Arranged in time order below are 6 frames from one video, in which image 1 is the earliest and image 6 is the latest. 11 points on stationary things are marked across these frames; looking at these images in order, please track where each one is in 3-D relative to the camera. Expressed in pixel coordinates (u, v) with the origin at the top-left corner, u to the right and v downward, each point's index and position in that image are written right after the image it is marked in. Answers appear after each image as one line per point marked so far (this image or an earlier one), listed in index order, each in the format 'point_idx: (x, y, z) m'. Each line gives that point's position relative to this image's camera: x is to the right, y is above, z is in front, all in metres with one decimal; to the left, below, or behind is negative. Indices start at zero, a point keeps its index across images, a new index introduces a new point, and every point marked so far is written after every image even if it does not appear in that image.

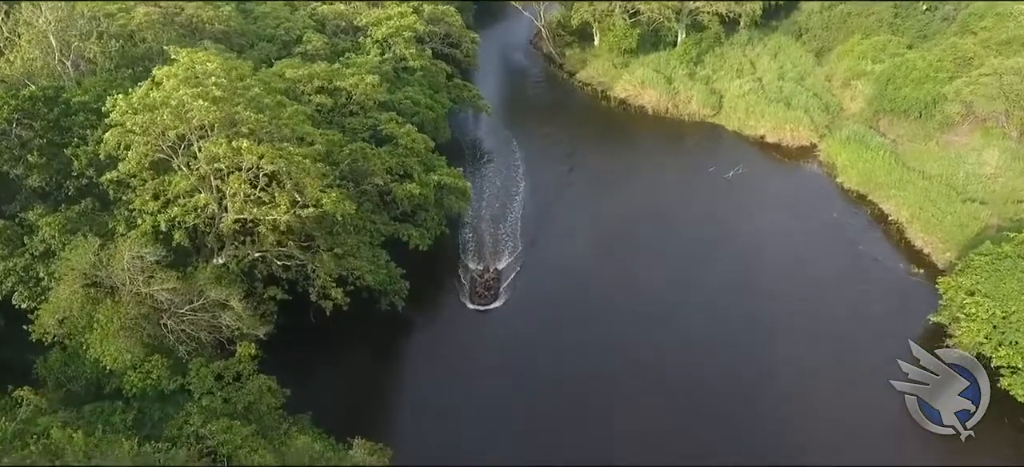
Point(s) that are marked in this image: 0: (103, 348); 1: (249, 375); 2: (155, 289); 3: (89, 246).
0: (-10.4, -2.8, +19.0) m
1: (-7.0, -3.7, +19.6) m
2: (-9.4, -1.4, +19.7) m
3: (-11.0, -0.3, +19.6) m
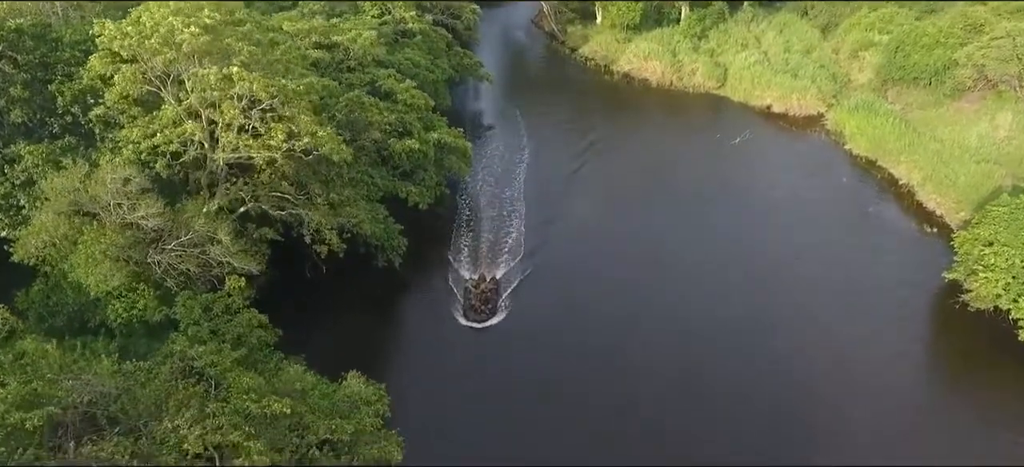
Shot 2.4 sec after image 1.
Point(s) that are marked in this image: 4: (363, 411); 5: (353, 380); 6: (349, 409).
0: (-10.3, -0.9, +18.1) m
1: (-6.9, -1.9, +18.7) m
2: (-9.4, +0.5, +18.8) m
3: (-10.9, +1.6, +18.7) m
4: (-3.3, -3.9, +16.6) m
5: (-3.7, -3.4, +17.3) m
6: (-3.6, -3.8, +16.6) m
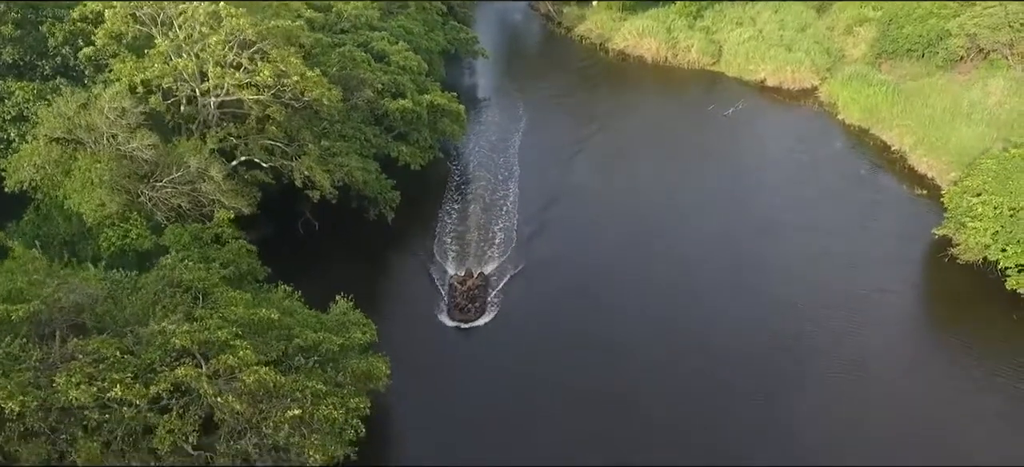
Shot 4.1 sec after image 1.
0: (-10.6, +0.9, +18.3) m
1: (-7.2, -0.1, +18.9) m
2: (-9.7, +2.2, +19.0) m
3: (-11.2, +3.4, +18.8) m
4: (-3.6, -2.2, +16.7) m
5: (-4.0, -1.6, +17.4) m
6: (-3.9, -2.1, +16.8) m
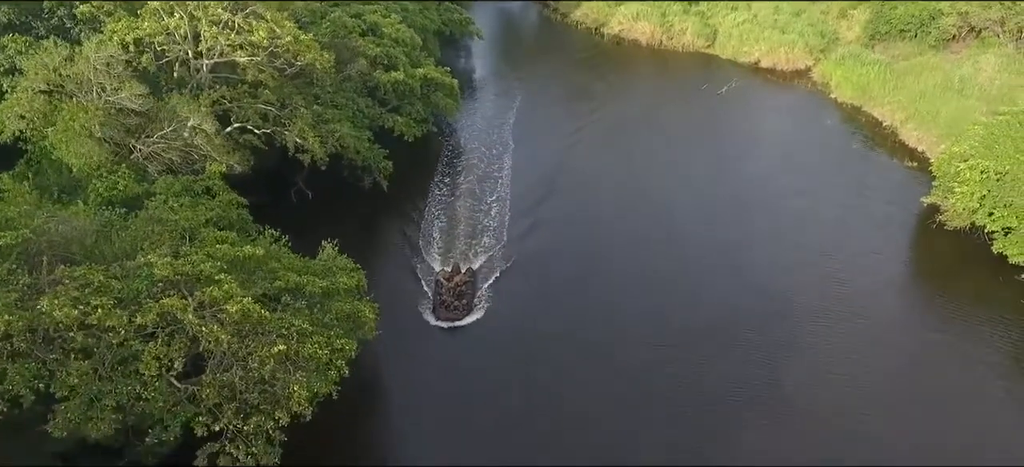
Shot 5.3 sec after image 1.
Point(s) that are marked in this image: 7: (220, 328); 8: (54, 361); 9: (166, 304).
0: (-11.0, +2.1, +18.4) m
1: (-7.5, +1.1, +19.0) m
2: (-10.0, +3.5, +19.2) m
3: (-11.6, +4.6, +19.0) m
4: (-3.9, -0.9, +16.9) m
5: (-4.3, -0.4, +17.6) m
6: (-4.3, -0.8, +17.0) m
7: (-5.3, -1.7, +13.5) m
8: (-7.9, -2.1, +12.8) m
9: (-6.1, -1.2, +13.2) m
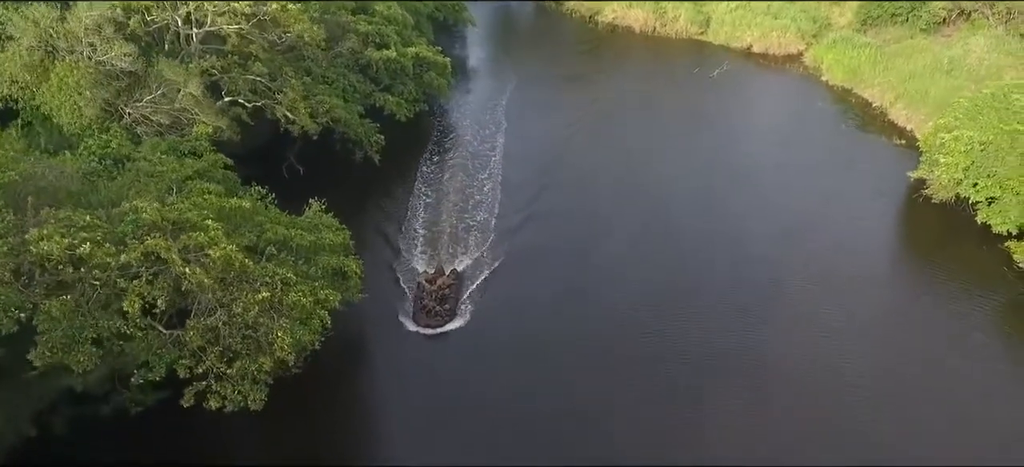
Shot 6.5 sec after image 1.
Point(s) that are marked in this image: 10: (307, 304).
0: (-11.3, +3.1, +18.7) m
1: (-7.9, +2.1, +19.3) m
2: (-10.4, +4.5, +19.4) m
3: (-12.0, +5.6, +19.2) m
4: (-4.3, +0.1, +17.2) m
5: (-4.7, +0.6, +17.8) m
6: (-4.7, +0.2, +17.2) m
7: (-5.7, -0.7, +13.7) m
8: (-8.3, -1.1, +13.0) m
9: (-6.5, -0.2, +13.4) m
10: (-4.1, -1.4, +14.7) m
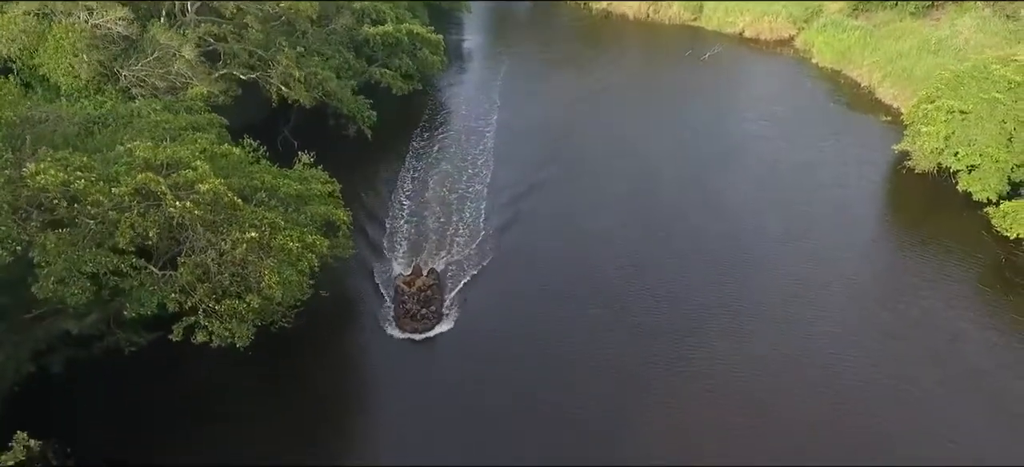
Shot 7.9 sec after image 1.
0: (-11.7, +4.2, +19.2) m
1: (-8.3, +3.3, +19.8) m
2: (-10.8, +5.6, +19.9) m
3: (-12.3, +6.7, +19.8) m
4: (-4.7, +1.2, +17.7) m
5: (-5.1, +1.7, +18.3) m
6: (-5.0, +1.3, +17.7) m
7: (-6.0, +0.4, +14.2) m
8: (-8.6, 0.0, +13.5) m
9: (-6.9, +0.9, +13.9) m
10: (-4.4, -0.2, +15.2) m
